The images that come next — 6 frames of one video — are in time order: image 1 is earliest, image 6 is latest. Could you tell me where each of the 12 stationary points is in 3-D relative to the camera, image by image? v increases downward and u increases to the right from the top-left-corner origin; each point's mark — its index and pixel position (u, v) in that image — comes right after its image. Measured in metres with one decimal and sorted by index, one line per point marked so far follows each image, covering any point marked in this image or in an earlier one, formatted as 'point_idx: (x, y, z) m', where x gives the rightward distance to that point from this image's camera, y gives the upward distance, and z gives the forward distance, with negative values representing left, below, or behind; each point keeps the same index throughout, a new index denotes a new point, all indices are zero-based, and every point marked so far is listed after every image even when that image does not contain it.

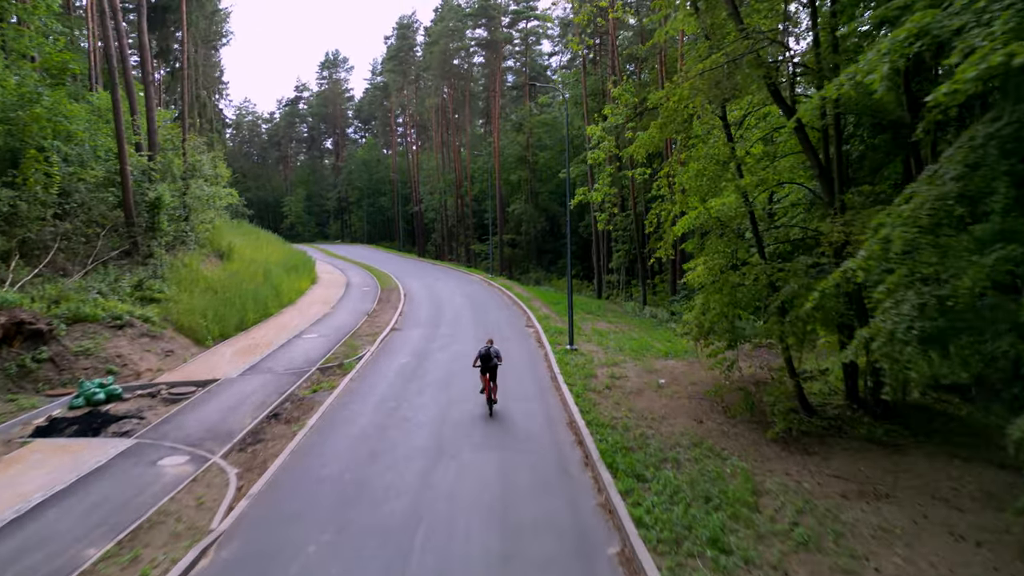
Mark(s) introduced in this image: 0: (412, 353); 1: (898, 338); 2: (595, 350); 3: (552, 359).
0: (-2.4, -1.6, +17.1) m
1: (+3.7, -0.5, +6.8) m
2: (+2.0, -1.5, +16.9) m
3: (+0.9, -1.6, +15.9) m
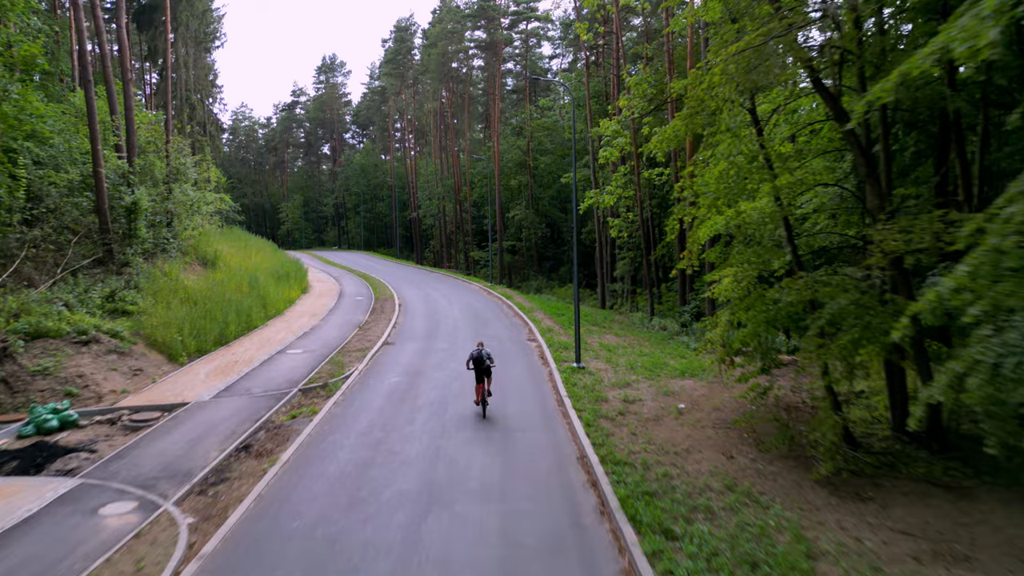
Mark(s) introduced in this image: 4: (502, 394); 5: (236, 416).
0: (-2.4, -1.9, +15.7) m
1: (+3.8, -0.7, +5.4) m
2: (+2.0, -1.8, +15.4) m
3: (+0.9, -1.9, +14.5) m
4: (-0.2, -2.1, +14.0) m
5: (-4.9, -2.3, +12.4) m
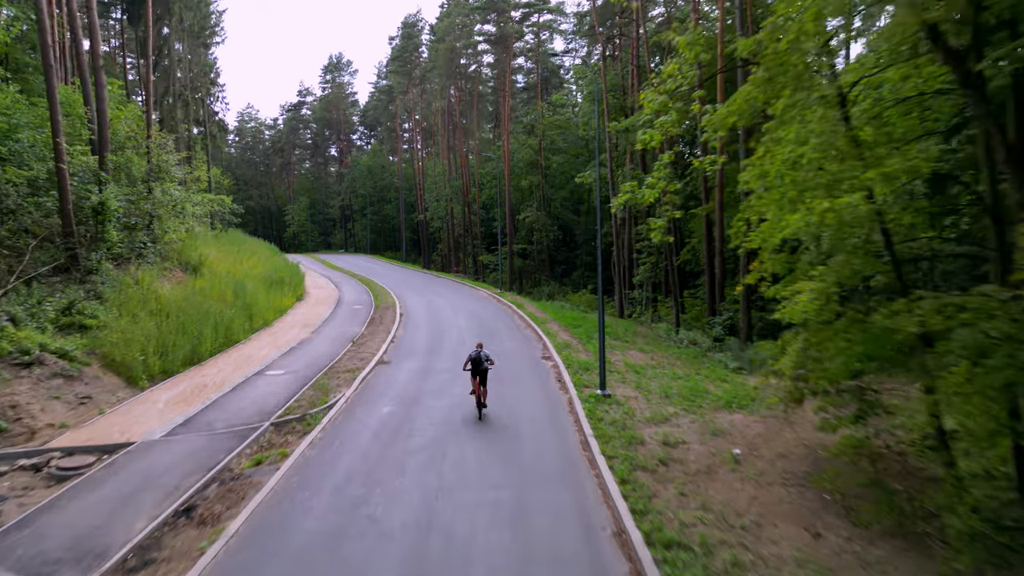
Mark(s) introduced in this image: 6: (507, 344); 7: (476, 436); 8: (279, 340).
0: (-2.2, -2.1, +13.4) m
1: (+3.9, -0.9, +3.0) m
2: (+2.3, -2.0, +13.1) m
3: (+1.2, -2.1, +12.1) m
4: (0.0, -2.3, +11.7) m
5: (-4.7, -2.5, +10.1) m
6: (-0.1, -1.5, +19.3) m
7: (-0.6, -2.4, +11.2) m
8: (-6.4, -1.5, +19.4) m
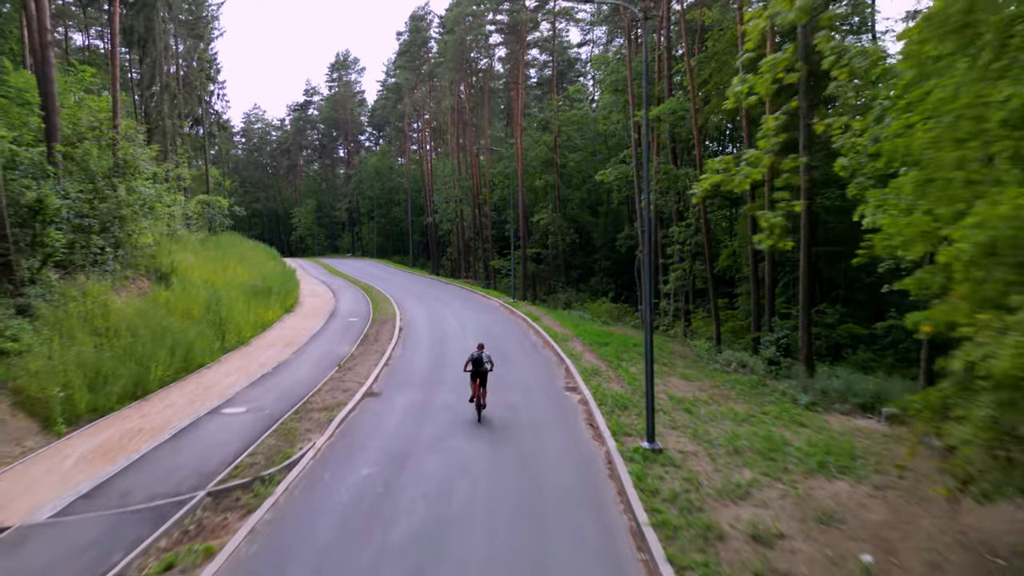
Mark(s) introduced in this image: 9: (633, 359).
0: (-1.9, -2.4, +10.3) m
1: (+4.0, -1.1, -0.2) m
2: (+2.5, -2.3, +9.9) m
3: (+1.4, -2.4, +9.0) m
4: (+0.3, -2.6, +8.6) m
5: (-4.4, -2.8, +7.1) m
6: (+0.3, -1.9, +16.2) m
7: (-0.3, -2.6, +8.1) m
8: (-6.0, -1.8, +16.4) m
9: (+3.0, -1.7, +17.5) m
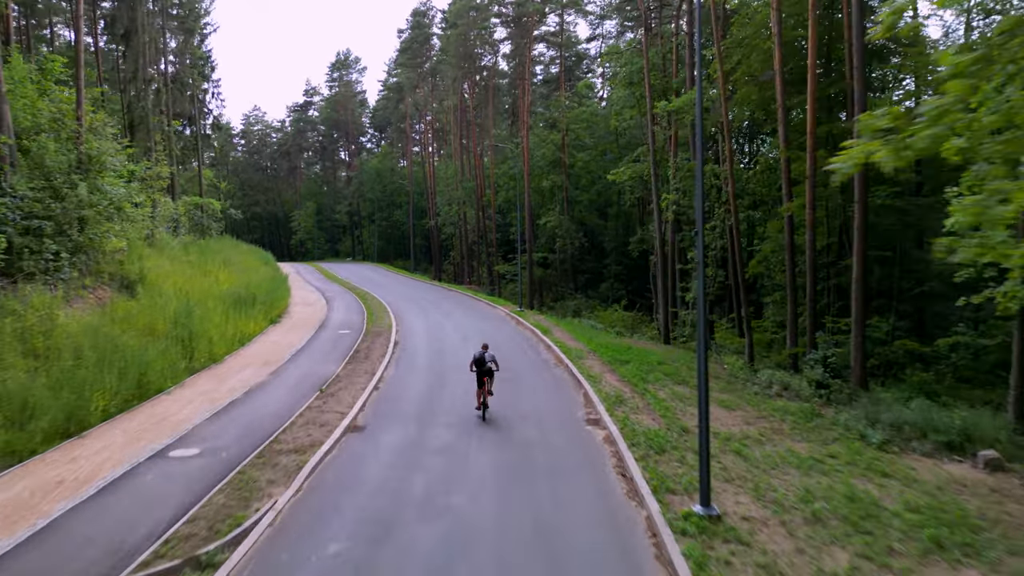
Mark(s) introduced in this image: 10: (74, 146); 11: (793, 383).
0: (-1.7, -2.6, +8.0) m
1: (+4.1, -1.3, -2.4) m
2: (+2.7, -2.5, +7.7) m
3: (+1.6, -2.6, +6.7) m
4: (+0.4, -2.8, +6.3) m
5: (-4.3, -3.0, +4.8) m
6: (+0.4, -2.1, +13.9) m
7: (-0.2, -2.8, +5.9) m
8: (-5.9, -2.0, +14.2) m
9: (+3.2, -2.0, +15.3) m
10: (-11.9, +3.8, +19.0) m
11: (+6.1, -2.1, +15.3) m
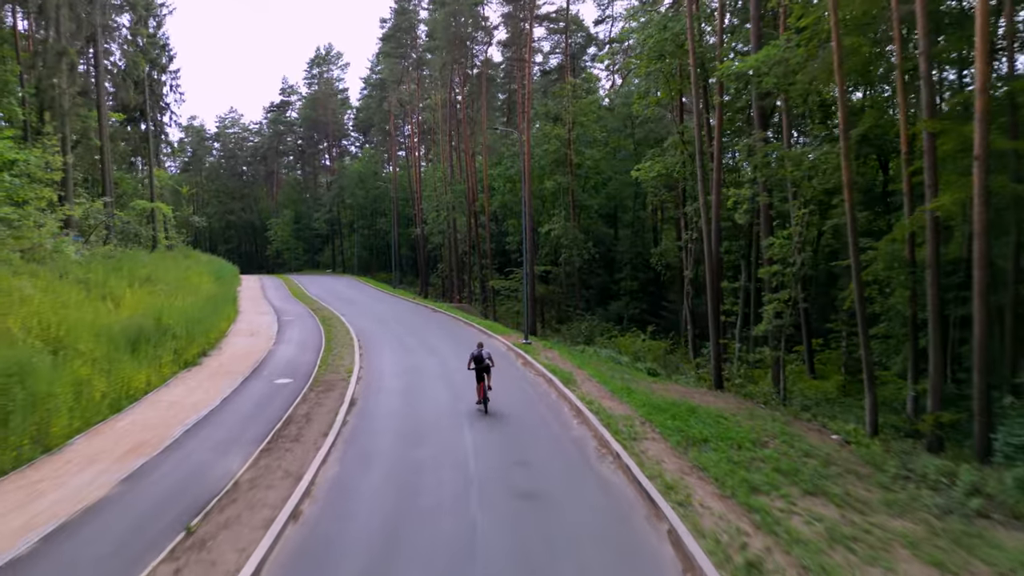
0: (-1.4, -3.1, +1.9) m
1: (+4.6, -1.6, -8.5) m
2: (+3.1, -3.0, +1.6) m
3: (+1.9, -3.1, +0.6) m
4: (+0.8, -3.3, +0.2) m
5: (-3.9, -3.4, -1.3) m
6: (+0.7, -2.7, +7.8) m
7: (+0.2, -3.3, -0.2) m
8: (-5.6, -2.6, +8.0) m
9: (+3.5, -2.6, +9.2) m
10: (-11.7, +3.2, +12.8) m
11: (+6.4, -2.6, +9.3) m
